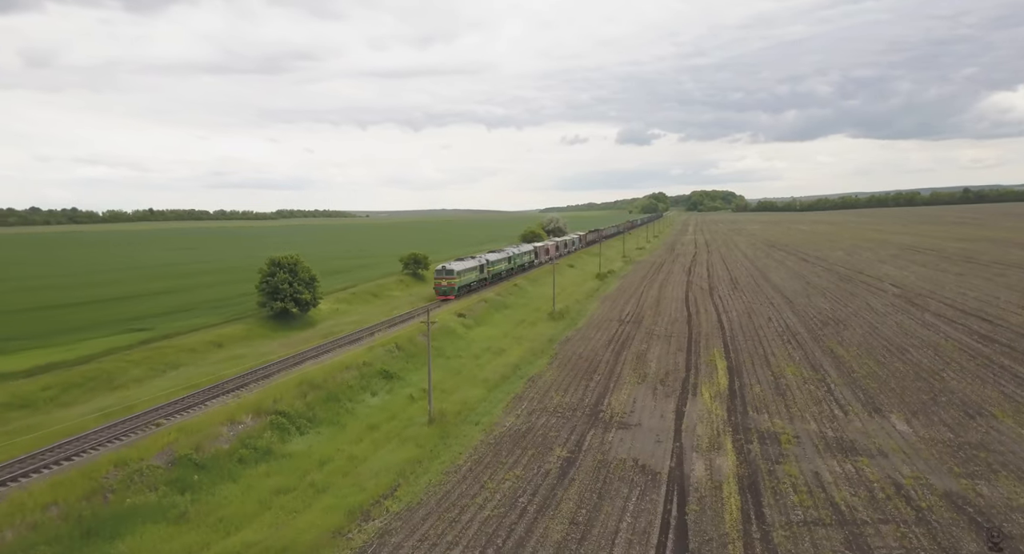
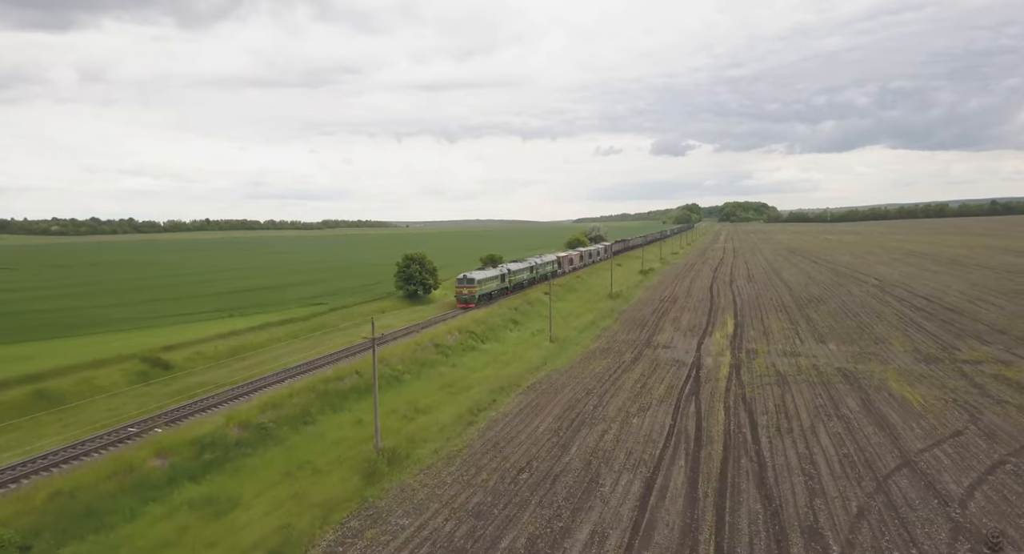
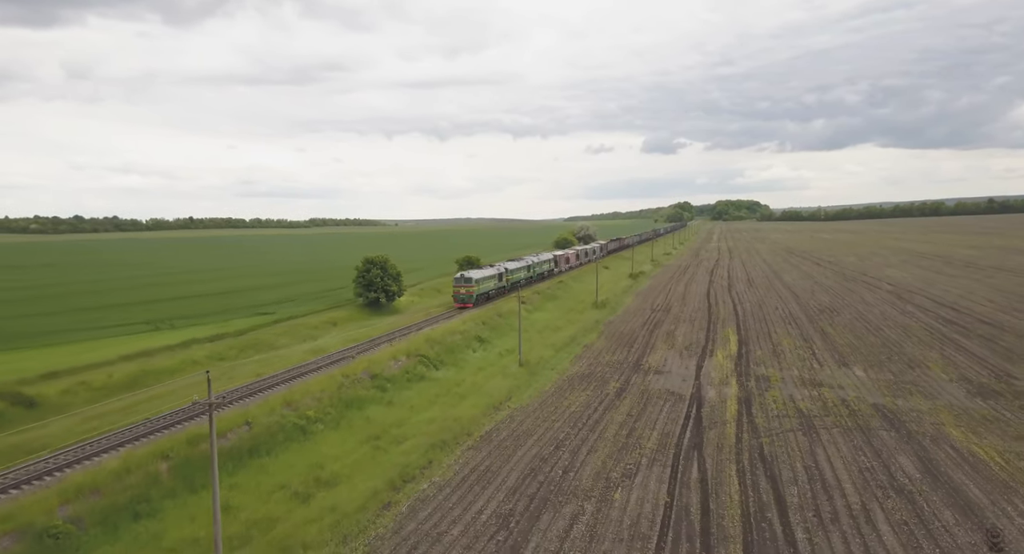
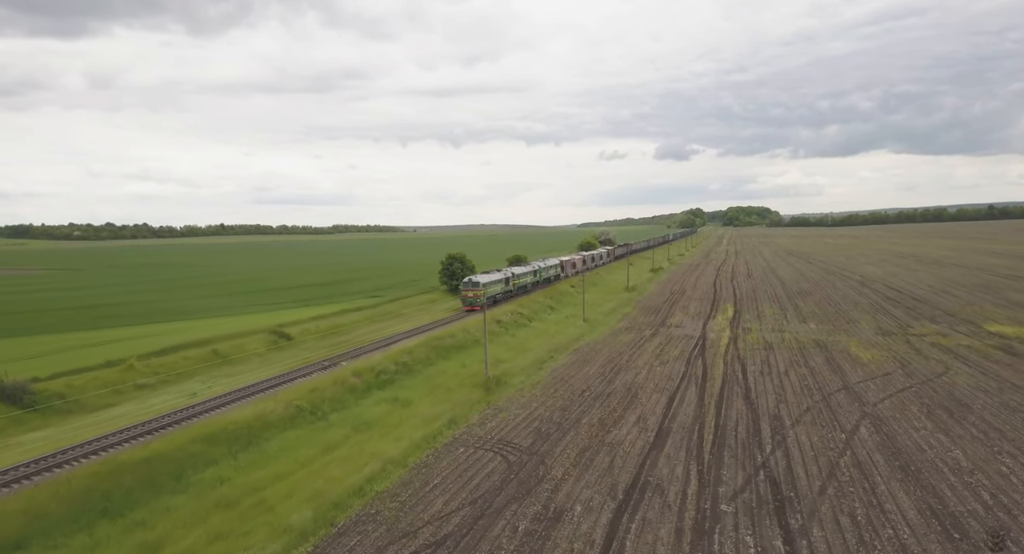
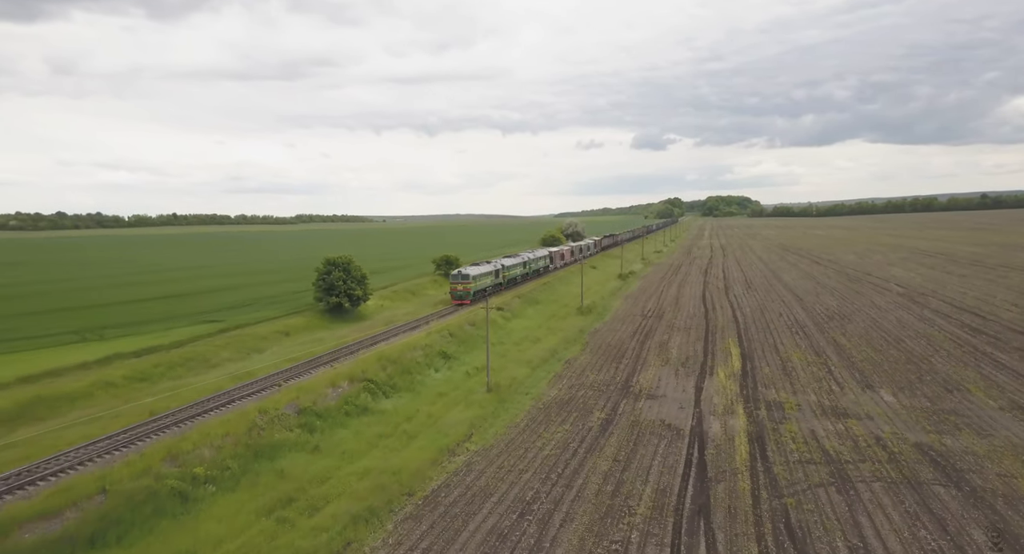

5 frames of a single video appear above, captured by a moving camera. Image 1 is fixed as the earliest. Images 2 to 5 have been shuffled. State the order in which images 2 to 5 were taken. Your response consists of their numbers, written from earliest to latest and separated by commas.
5, 3, 2, 4
